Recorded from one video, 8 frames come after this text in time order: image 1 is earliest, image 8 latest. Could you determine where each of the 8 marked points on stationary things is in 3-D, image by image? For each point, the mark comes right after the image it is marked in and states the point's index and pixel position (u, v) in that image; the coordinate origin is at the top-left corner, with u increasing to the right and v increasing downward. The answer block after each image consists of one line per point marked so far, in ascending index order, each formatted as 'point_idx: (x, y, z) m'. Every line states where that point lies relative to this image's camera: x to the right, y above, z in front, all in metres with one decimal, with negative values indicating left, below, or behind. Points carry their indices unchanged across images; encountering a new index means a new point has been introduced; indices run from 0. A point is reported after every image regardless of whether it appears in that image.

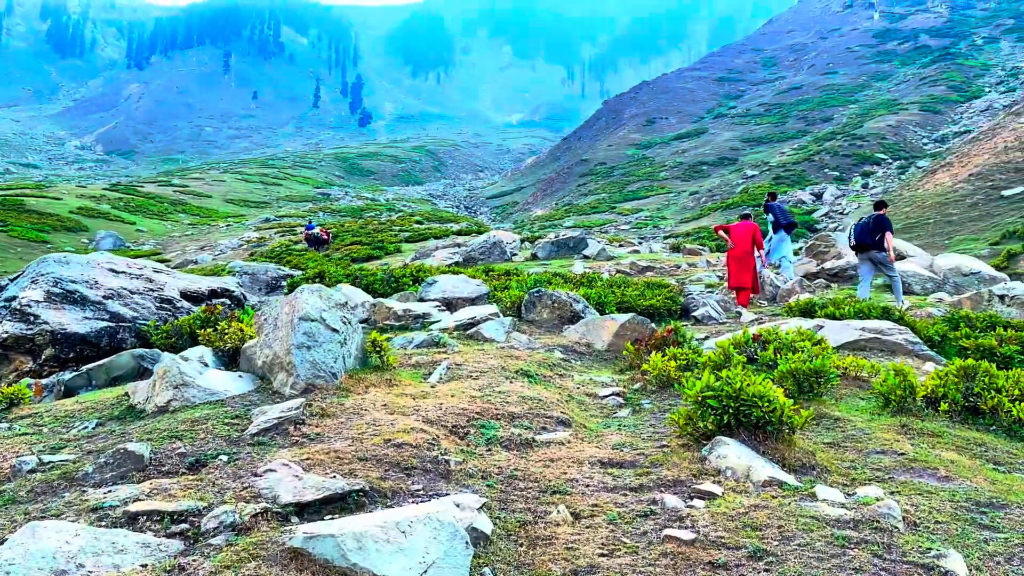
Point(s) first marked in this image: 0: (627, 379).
0: (+1.3, -1.1, +10.2) m
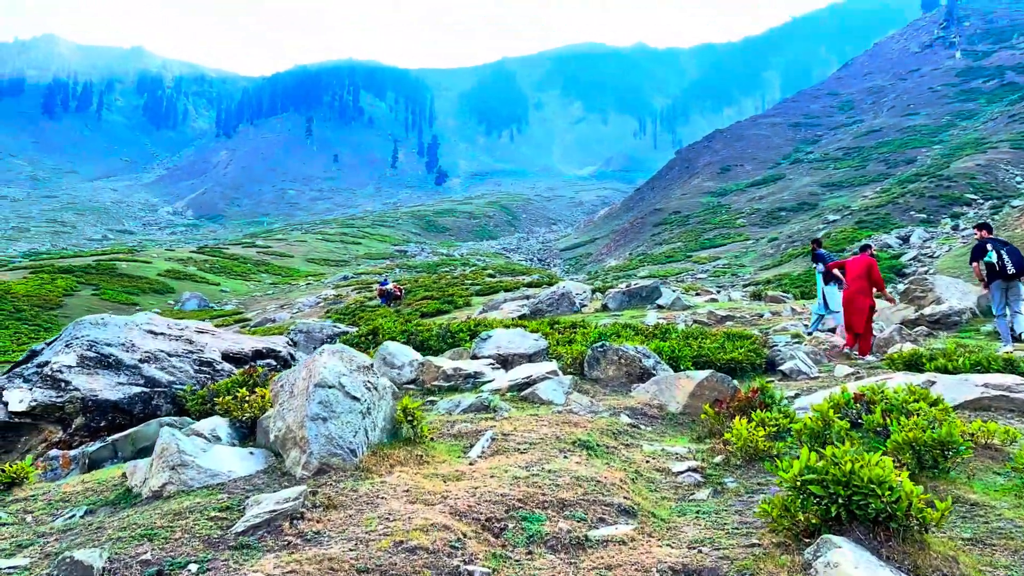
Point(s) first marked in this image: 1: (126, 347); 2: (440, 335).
0: (+1.9, -1.6, +8.6) m
1: (-5.9, -0.9, +13.2) m
2: (-1.4, -0.9, +16.3) m
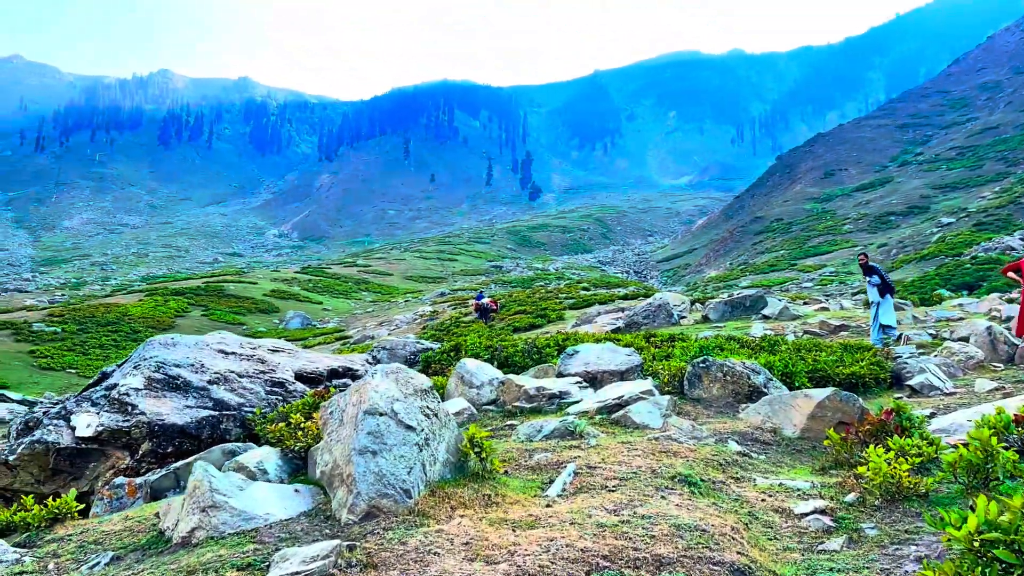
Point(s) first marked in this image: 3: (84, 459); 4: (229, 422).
0: (+2.7, -1.6, +7.2) m
1: (-4.7, -1.2, +12.7) m
2: (+0.2, -1.1, +15.2) m
3: (-5.6, -2.2, +11.4) m
4: (-3.9, -1.8, +11.9) m
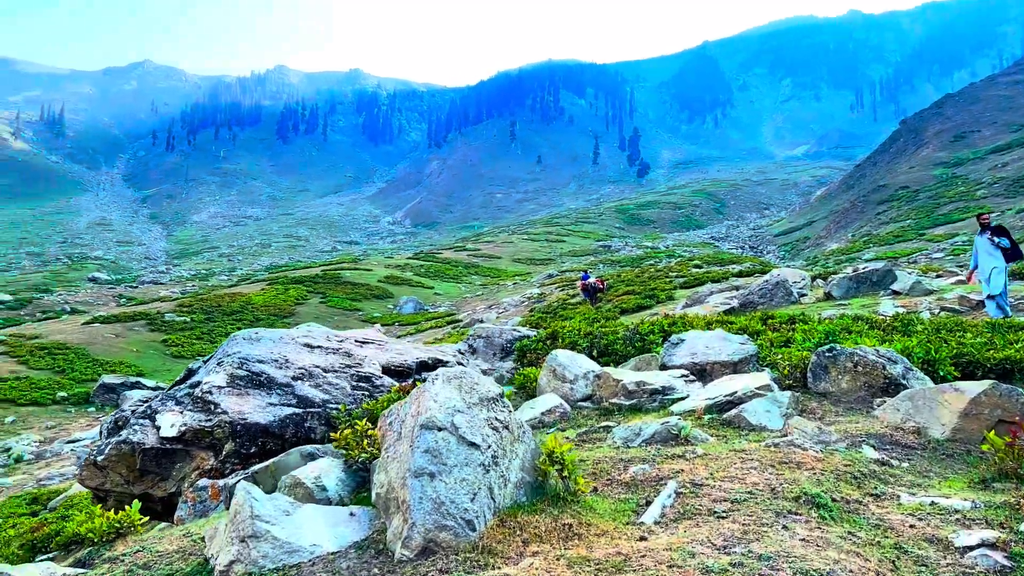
0: (+3.3, -1.5, +5.8) m
1: (-3.3, -1.1, +12.2) m
2: (+1.9, -0.8, +14.0) m
3: (-4.3, -2.2, +11.0) m
4: (-2.6, -1.7, +11.4) m
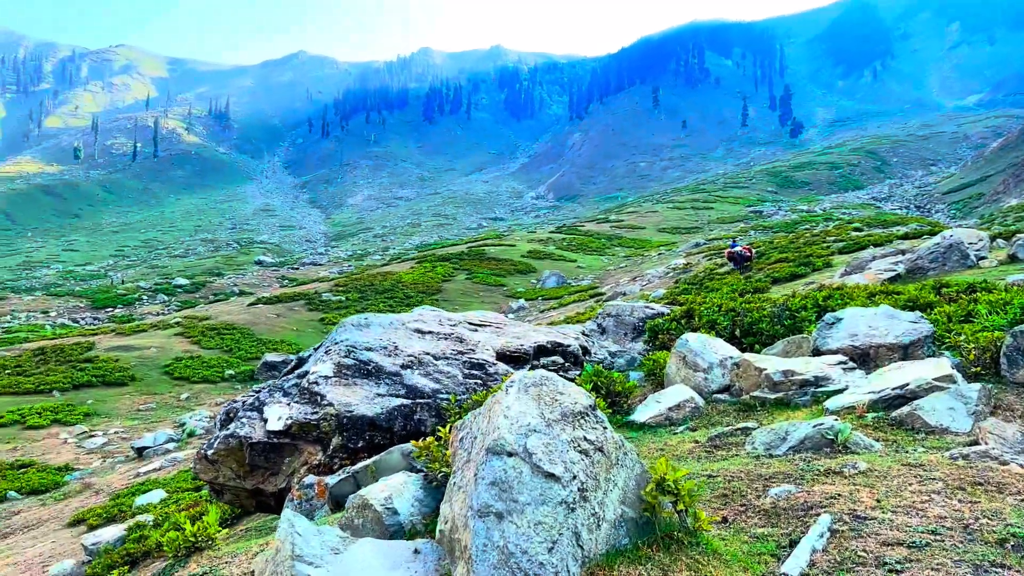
0: (+3.8, -1.3, +4.1) m
1: (-1.6, -0.8, +11.4) m
2: (+3.8, -0.4, +12.4) m
3: (-2.8, -2.0, +10.5) m
4: (-1.1, -1.5, +10.5) m
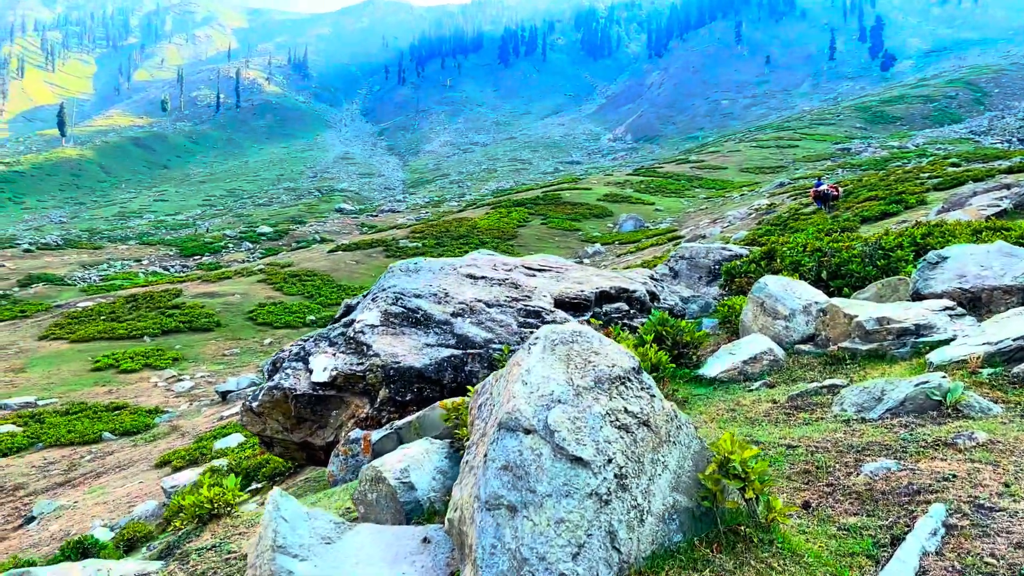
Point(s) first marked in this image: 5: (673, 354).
0: (+3.9, -1.0, +2.9) m
1: (-0.9, -0.1, +10.7) m
2: (+4.6, +0.4, +11.1) m
3: (-2.2, -1.4, +10.0) m
4: (-0.4, -0.8, +9.8) m
5: (+1.5, -0.6, +8.2) m
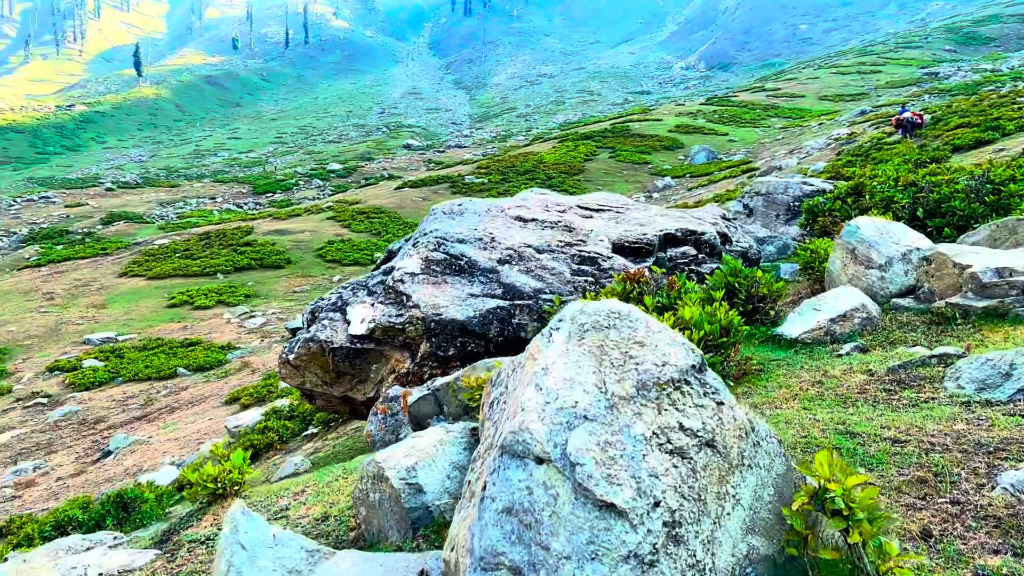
0: (+3.8, -1.0, +1.7) m
1: (-0.3, +0.5, +9.8) m
2: (+5.2, +1.1, +9.7) m
3: (-1.6, -0.8, +9.2) m
4: (+0.1, -0.3, +8.9) m
5: (+1.9, -0.2, +7.2) m
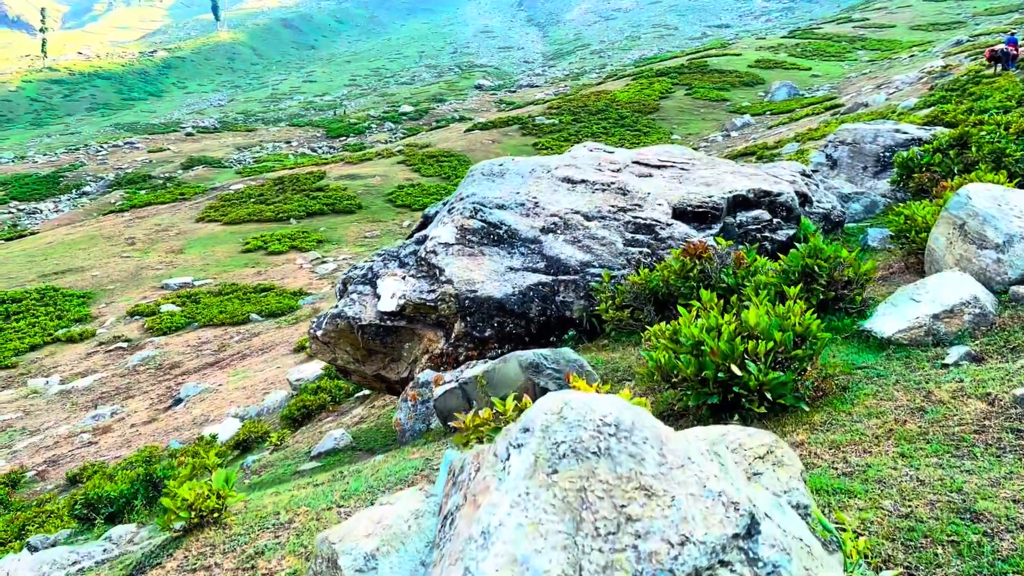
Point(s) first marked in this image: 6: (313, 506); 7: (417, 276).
0: (+3.6, -1.2, +0.5) m
1: (+0.2, +0.8, +8.7) m
2: (+5.6, +1.4, +8.2) m
3: (-1.2, -0.5, +8.4) m
4: (+0.5, 0.0, +7.9) m
5: (+2.2, -0.1, +6.0) m
6: (-1.2, -1.2, +4.9) m
7: (-0.9, +0.1, +8.3) m
